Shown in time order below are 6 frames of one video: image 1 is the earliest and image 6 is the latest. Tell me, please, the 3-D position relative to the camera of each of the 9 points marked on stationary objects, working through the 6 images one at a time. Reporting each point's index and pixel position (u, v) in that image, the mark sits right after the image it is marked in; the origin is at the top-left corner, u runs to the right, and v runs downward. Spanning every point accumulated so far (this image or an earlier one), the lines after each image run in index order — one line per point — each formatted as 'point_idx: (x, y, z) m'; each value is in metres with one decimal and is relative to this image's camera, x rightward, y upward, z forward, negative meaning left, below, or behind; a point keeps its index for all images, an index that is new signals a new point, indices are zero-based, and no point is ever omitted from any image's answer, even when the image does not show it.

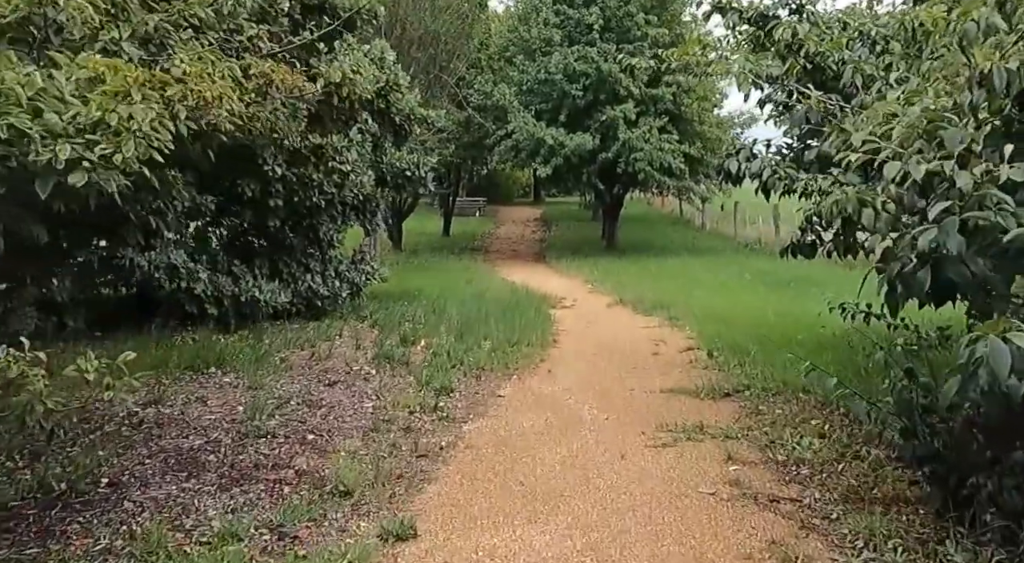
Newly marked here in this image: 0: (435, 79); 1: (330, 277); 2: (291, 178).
0: (-1.5, +3.9, +19.8) m
1: (-2.2, 0.0, +12.4) m
2: (-2.4, +1.1, +10.9) m
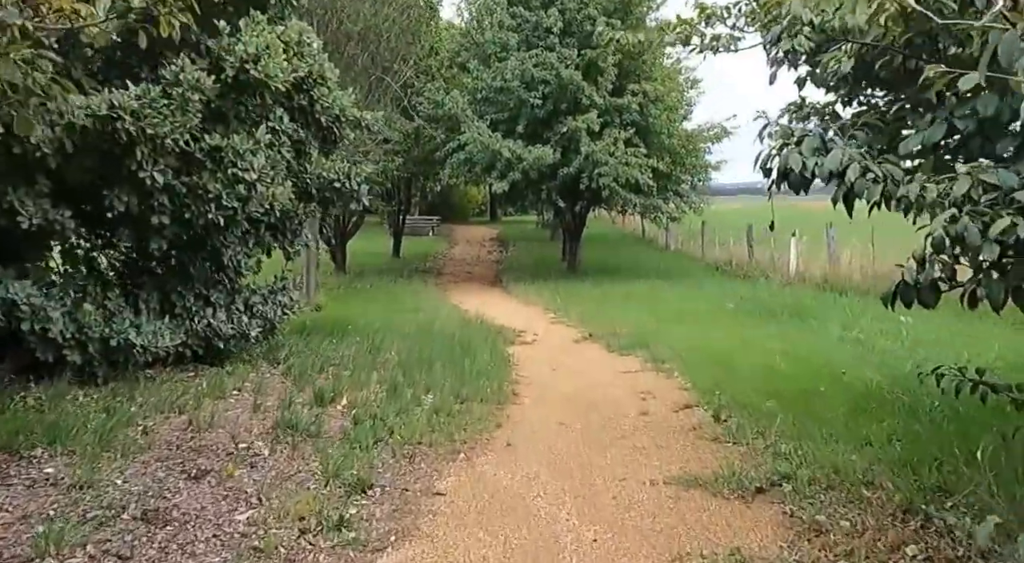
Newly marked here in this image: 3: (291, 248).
0: (-2.3, +3.5, +17.6) m
1: (-2.7, -0.3, +10.1) m
2: (-2.8, +0.8, +8.7) m
3: (-2.5, +0.4, +11.4) m
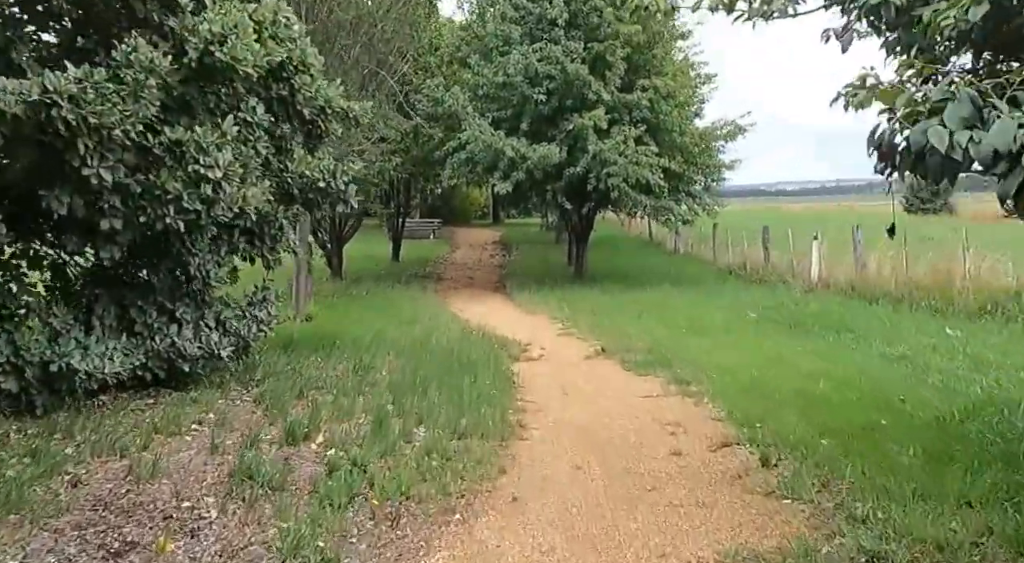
0: (-2.3, +3.3, +16.5) m
1: (-2.7, -0.4, +8.9) m
2: (-2.8, +0.7, +7.5) m
3: (-2.4, +0.3, +10.2) m
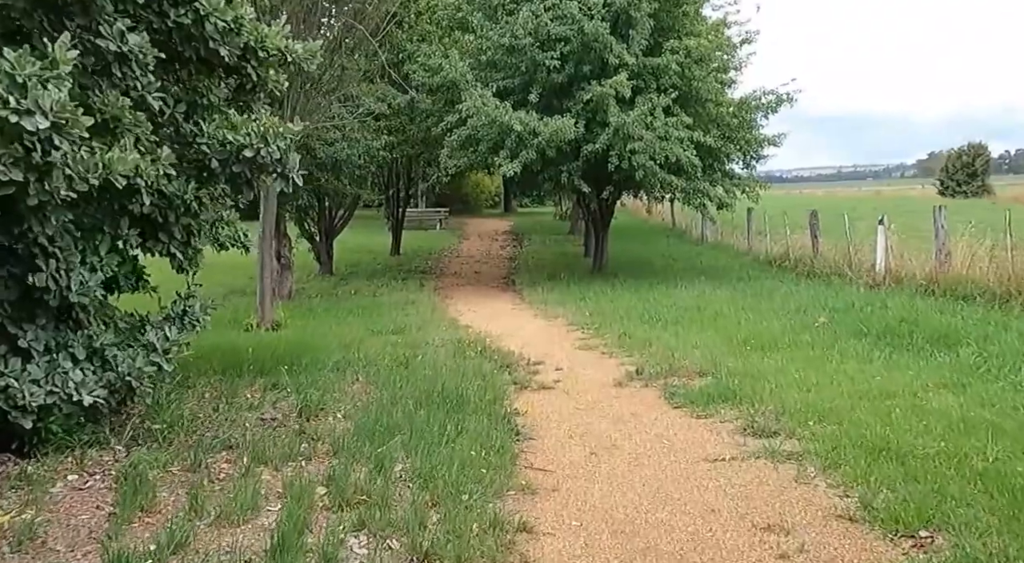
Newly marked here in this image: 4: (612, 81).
0: (-2.2, +3.3, +13.6) m
1: (-2.7, -0.5, +6.1) m
2: (-2.8, +0.6, +4.7) m
3: (-2.4, +0.2, +7.4) m
4: (+1.7, +3.4, +17.2) m
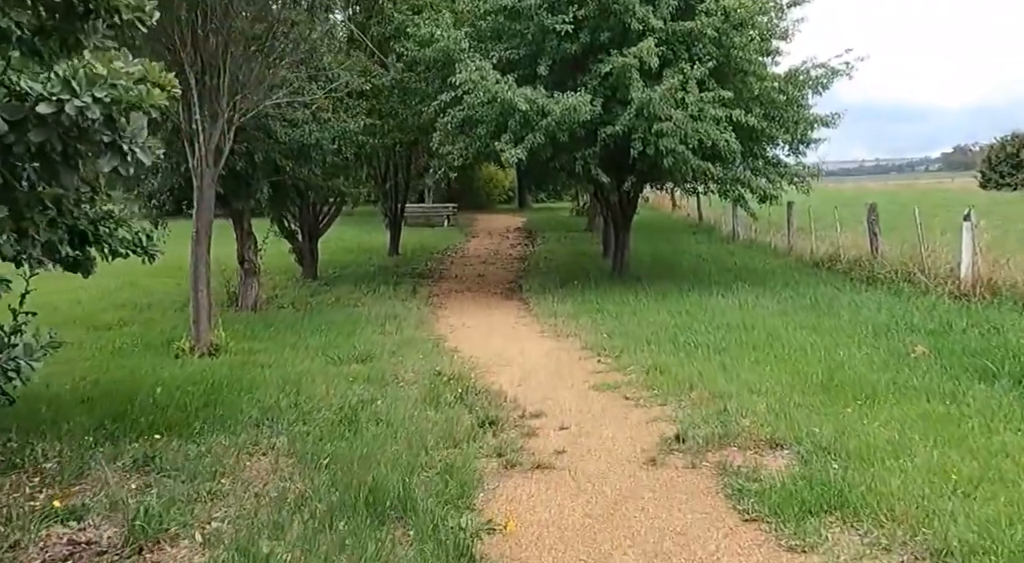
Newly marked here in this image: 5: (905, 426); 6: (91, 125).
0: (-2.2, +3.2, +10.8) m
1: (-2.8, -0.6, +3.4) m
2: (-3.0, +0.4, +1.9) m
3: (-2.5, +0.1, +4.6) m
4: (+1.7, +3.3, +14.3) m
5: (+2.2, -0.8, +5.7) m
6: (-1.9, +0.7, +4.7) m
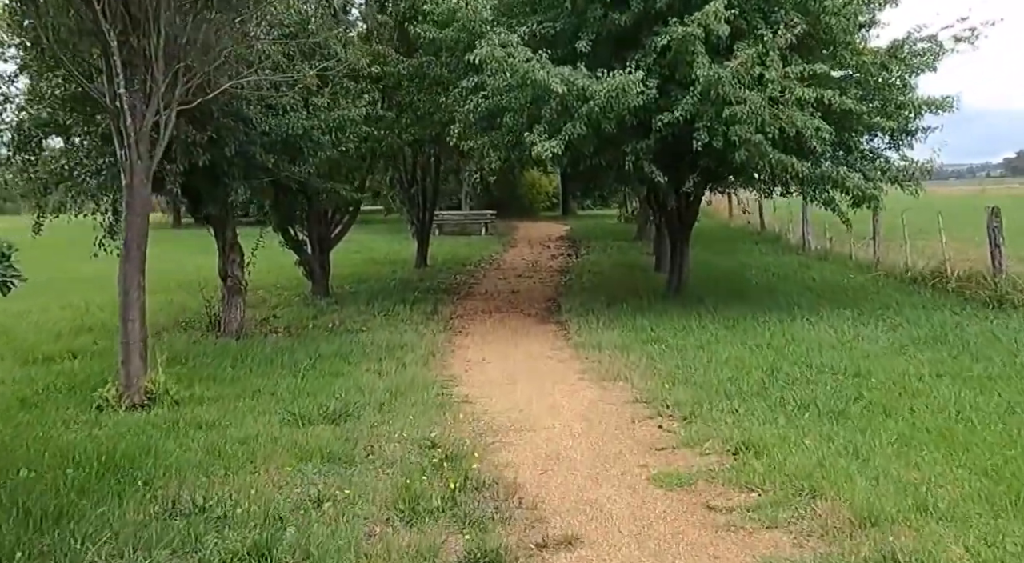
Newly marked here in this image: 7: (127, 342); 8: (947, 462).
0: (-2.0, +3.0, +8.2) m
1: (-3.0, -0.8, +0.7) m
2: (-3.2, +0.3, -0.7) m
3: (-2.6, -0.1, +2.0) m
4: (+2.1, +3.0, +11.5) m
5: (+2.2, -1.0, +2.8) m
6: (-2.0, +0.5, +2.0) m
7: (-3.1, -0.5, +8.3) m
8: (+2.2, -0.9, +5.1) m
